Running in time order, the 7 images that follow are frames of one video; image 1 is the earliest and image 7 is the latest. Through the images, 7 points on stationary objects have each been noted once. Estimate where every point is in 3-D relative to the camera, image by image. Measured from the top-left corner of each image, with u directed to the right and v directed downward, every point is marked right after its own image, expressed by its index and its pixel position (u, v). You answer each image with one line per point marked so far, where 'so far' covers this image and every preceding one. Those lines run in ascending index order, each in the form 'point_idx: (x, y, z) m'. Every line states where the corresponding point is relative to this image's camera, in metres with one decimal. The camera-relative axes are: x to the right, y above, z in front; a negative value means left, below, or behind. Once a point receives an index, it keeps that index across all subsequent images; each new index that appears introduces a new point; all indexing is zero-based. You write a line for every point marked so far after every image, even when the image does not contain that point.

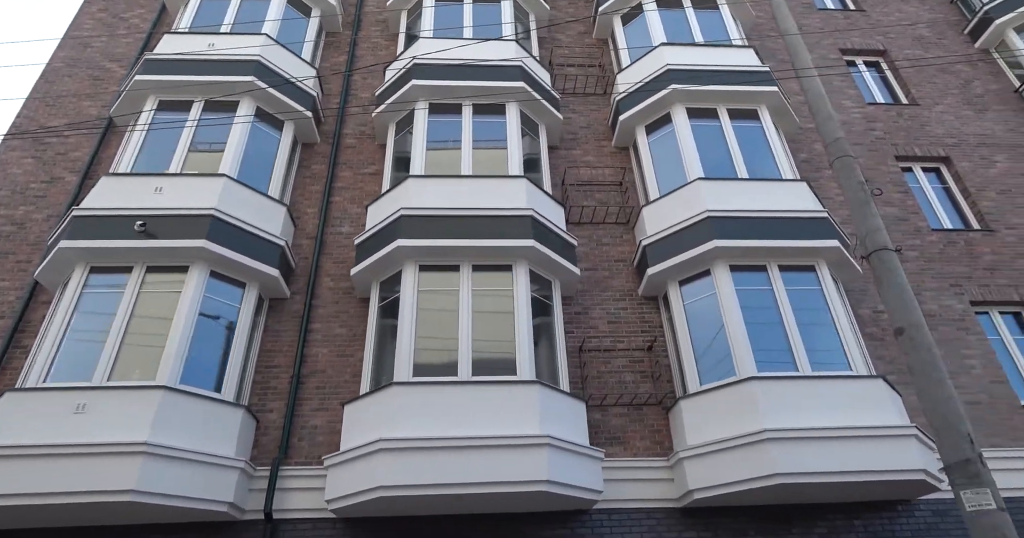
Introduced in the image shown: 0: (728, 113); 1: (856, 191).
0: (+3.4, +2.4, +10.3) m
1: (+3.0, +0.7, +5.7) m
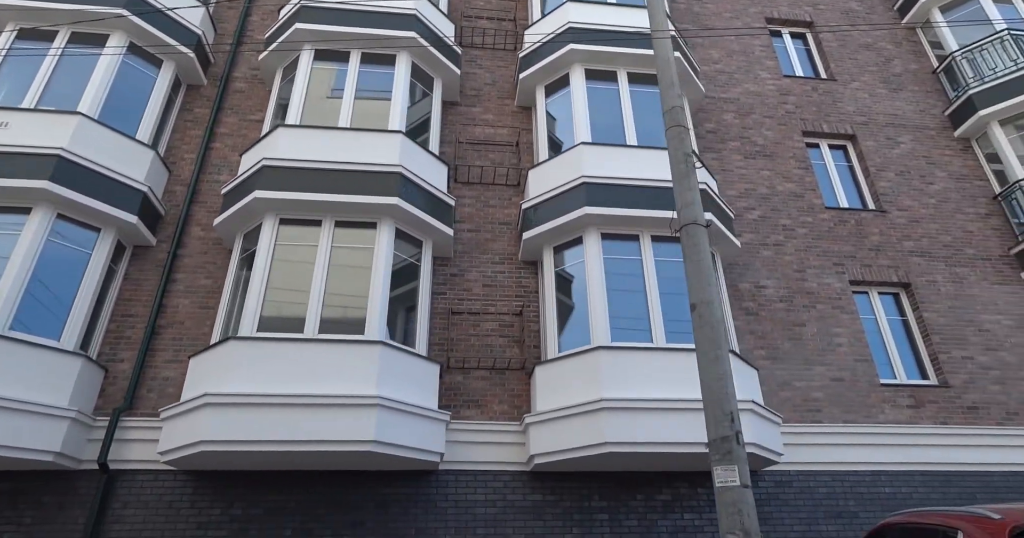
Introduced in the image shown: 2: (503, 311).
0: (+1.8, +2.9, +10.0) m
1: (+1.4, +0.9, +5.6) m
2: (-0.1, -0.6, +8.8) m
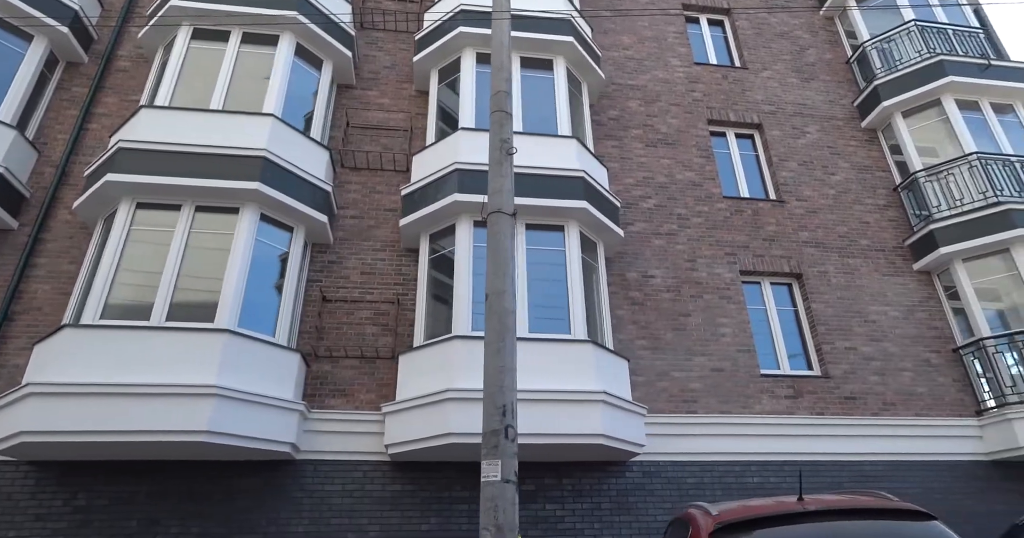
0: (+0.1, +3.1, +9.9) m
1: (-0.1, +1.0, +5.5) m
2: (-1.7, -0.4, +8.7) m
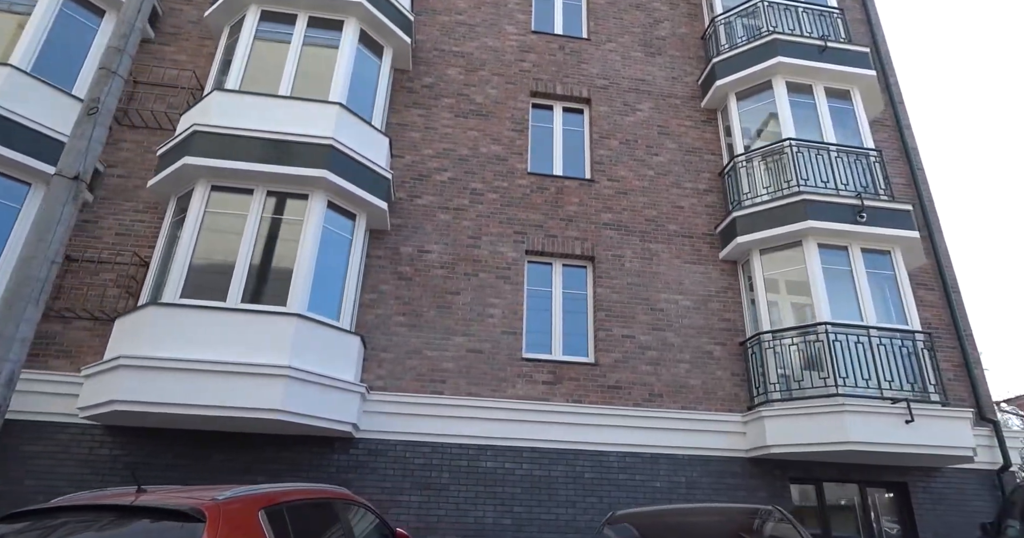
0: (-2.9, +3.5, +9.5) m
1: (-3.4, +1.3, +5.2) m
2: (-5.0, +0.1, +8.5) m
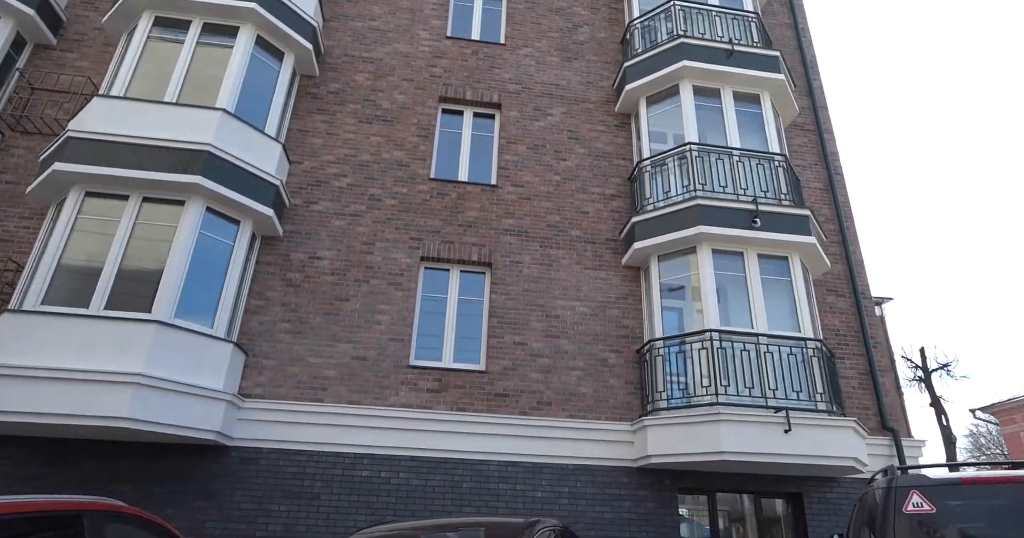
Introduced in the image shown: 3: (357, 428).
0: (-4.4, +3.4, +9.4) m
1: (-4.9, +1.2, +5.1) m
2: (-6.5, 0.0, +8.5) m
3: (-1.9, -2.0, +8.2) m
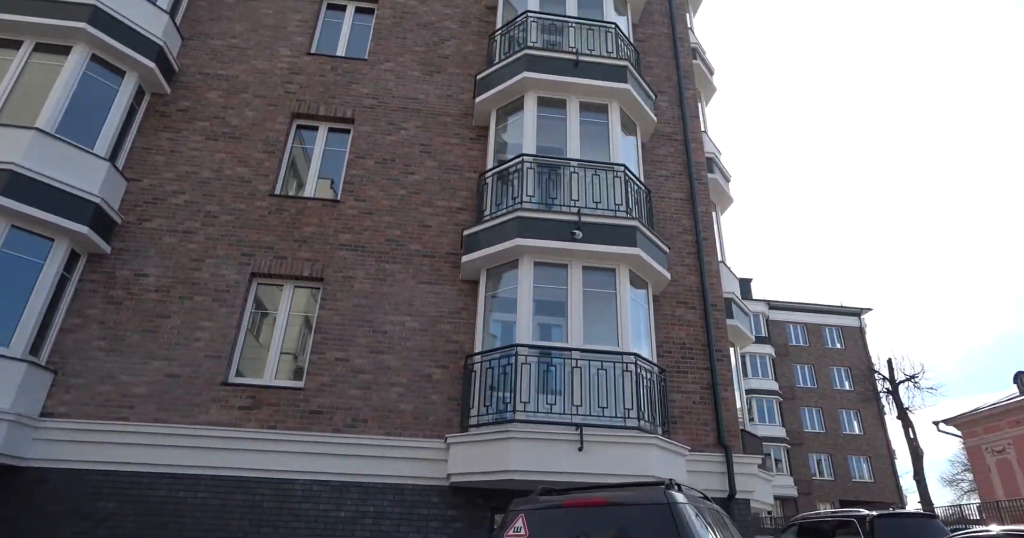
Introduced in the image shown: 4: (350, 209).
0: (-6.9, +3.2, +9.5) m
1: (-7.5, +1.0, +5.2) m
2: (-9.0, -0.3, +8.5) m
3: (-4.4, -2.2, +8.2) m
4: (-2.5, +0.9, +10.1) m
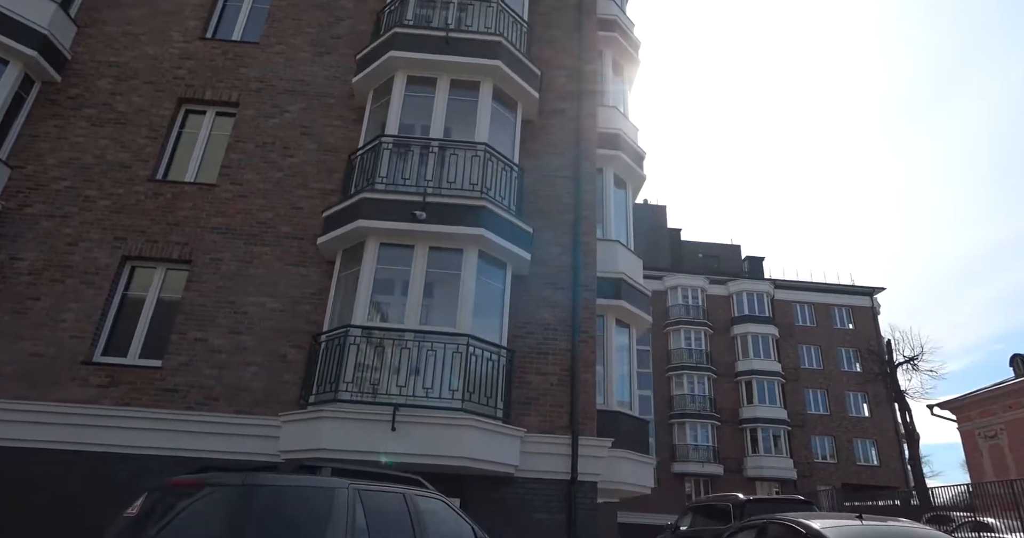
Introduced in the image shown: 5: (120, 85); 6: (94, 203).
0: (-8.9, +3.4, +9.9) m
1: (-9.8, +1.1, +5.7) m
2: (-11.0, -0.1, +9.2) m
3: (-6.5, -2.0, +8.5) m
4: (-4.5, +1.2, +10.2) m
5: (-6.6, +3.1, +11.0) m
6: (-6.4, +1.0, +10.0) m
